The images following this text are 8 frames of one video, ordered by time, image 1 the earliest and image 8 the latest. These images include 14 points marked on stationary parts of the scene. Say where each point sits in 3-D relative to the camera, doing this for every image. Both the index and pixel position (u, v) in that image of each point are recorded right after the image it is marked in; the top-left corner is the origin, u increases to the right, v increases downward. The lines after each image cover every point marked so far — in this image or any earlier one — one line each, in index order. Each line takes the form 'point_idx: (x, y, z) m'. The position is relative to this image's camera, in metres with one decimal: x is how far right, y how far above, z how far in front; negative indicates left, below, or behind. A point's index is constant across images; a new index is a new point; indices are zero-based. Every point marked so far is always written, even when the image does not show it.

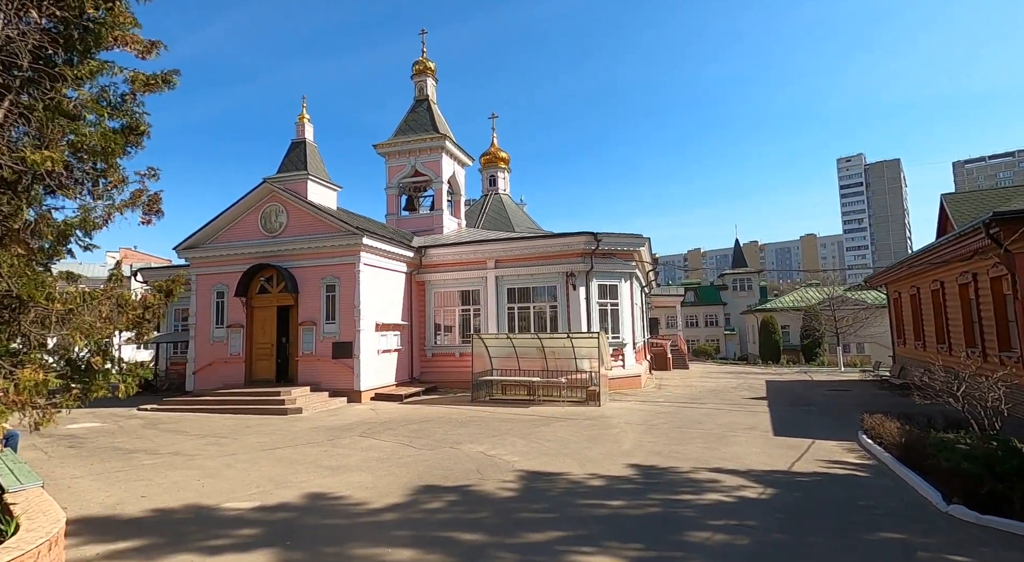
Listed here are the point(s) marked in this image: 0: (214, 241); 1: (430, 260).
0: (-7.6, +1.0, +15.2) m
1: (-2.3, +0.6, +16.5) m
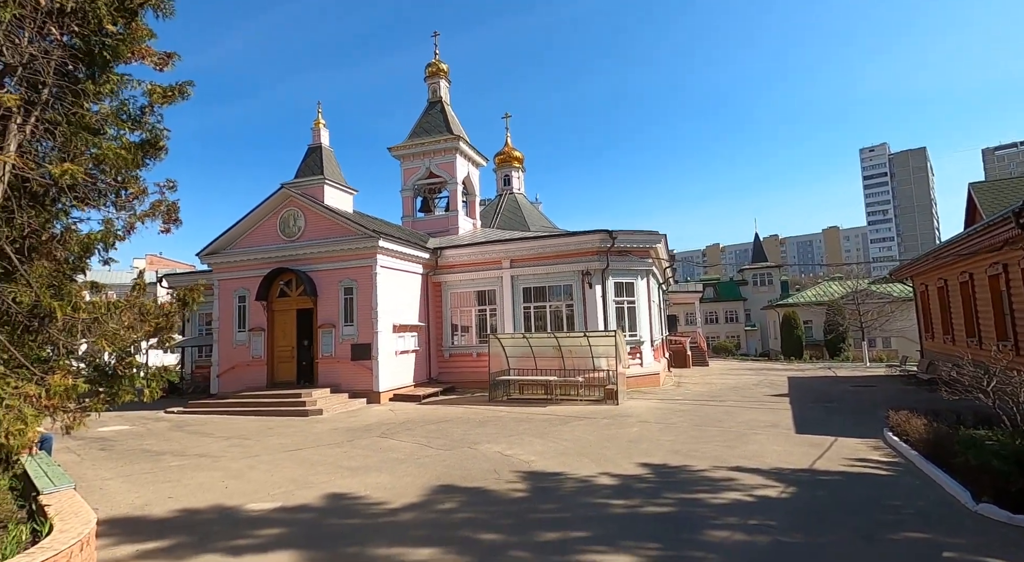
0: (-7.2, +0.9, +15.5) m
1: (-1.8, +0.6, +16.6) m
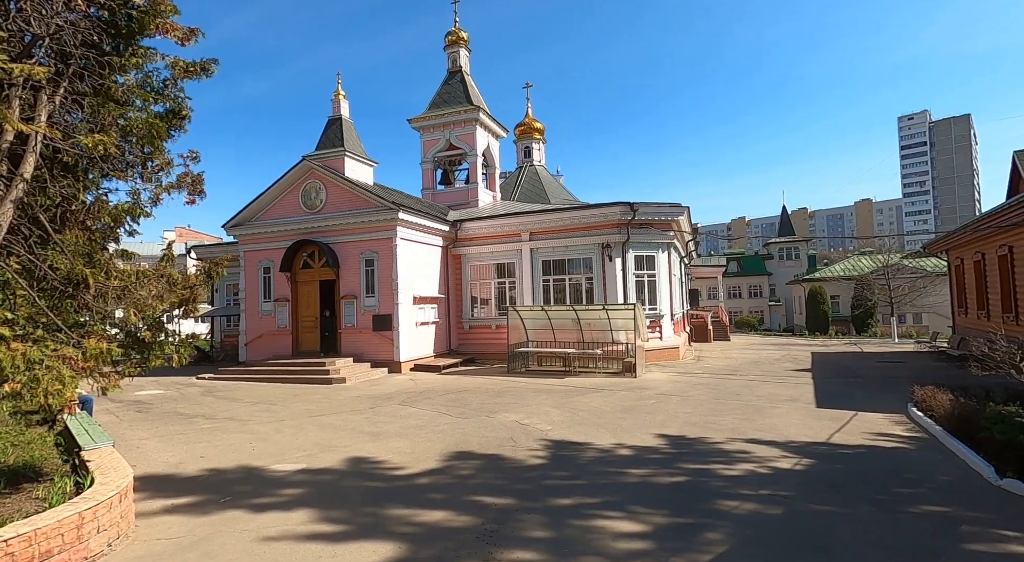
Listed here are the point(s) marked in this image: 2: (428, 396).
0: (-6.7, +1.7, +15.7) m
1: (-1.3, +1.3, +16.7) m
2: (-1.5, -2.1, +10.6) m
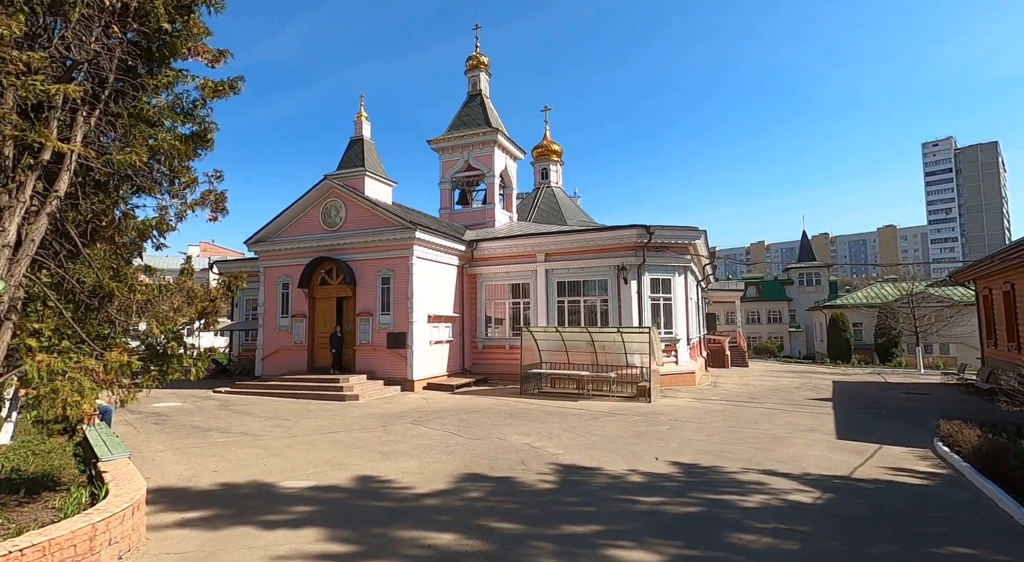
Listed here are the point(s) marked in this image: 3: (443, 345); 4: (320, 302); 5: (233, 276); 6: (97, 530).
0: (-6.3, +1.2, +16.0) m
1: (-0.8, +0.8, +16.7) m
2: (-1.3, -2.4, +10.6) m
3: (-1.8, -1.7, +15.4) m
4: (-5.0, -0.5, +15.3) m
5: (-2.9, 0.0, +6.1) m
6: (-3.0, -1.8, +4.2) m
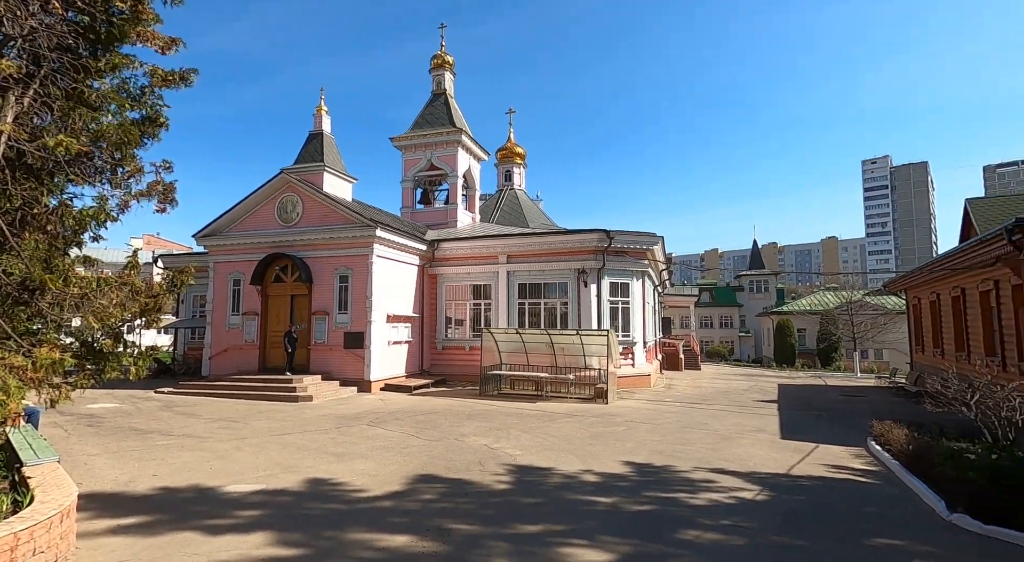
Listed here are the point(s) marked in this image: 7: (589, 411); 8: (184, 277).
0: (-7.3, +1.3, +15.5) m
1: (-1.9, +0.8, +16.6) m
2: (-2.0, -2.4, +10.4) m
3: (-2.8, -1.6, +15.2) m
4: (-6.0, -0.5, +14.9) m
5: (-3.3, +0.1, +5.8) m
6: (-3.2, -1.7, +4.0) m
7: (+1.5, -2.6, +11.8) m
8: (-3.1, 0.0, +5.8) m
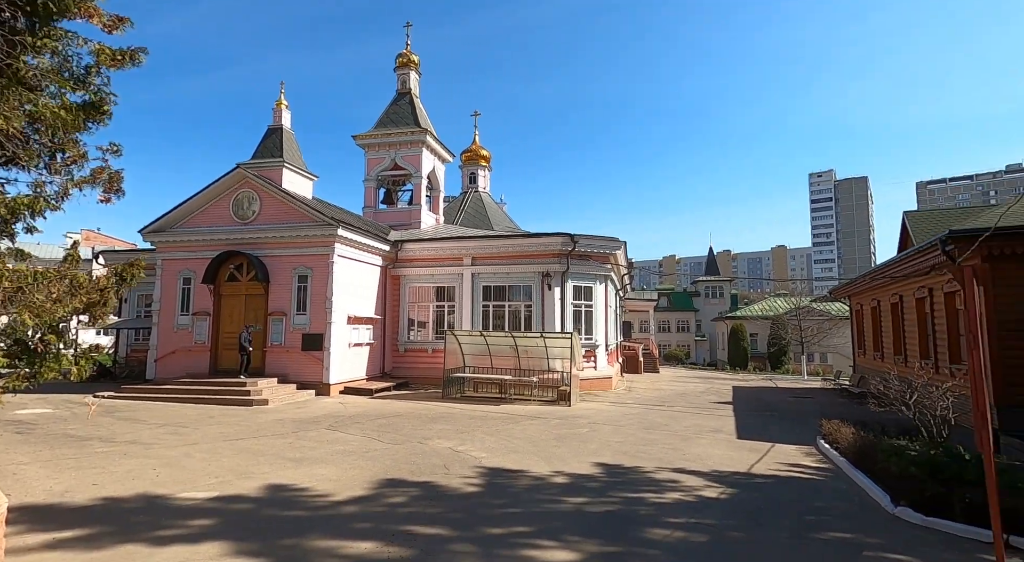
0: (-8.2, +1.4, +14.8) m
1: (-2.9, +0.7, +16.3) m
2: (-2.6, -2.4, +10.1) m
3: (-3.8, -1.7, +14.9) m
4: (-6.9, -0.4, +14.4) m
5: (-3.5, +0.1, +5.5) m
6: (-3.4, -1.7, +3.6) m
7: (+0.8, -2.6, +11.8) m
8: (-3.4, +0.1, +5.4) m
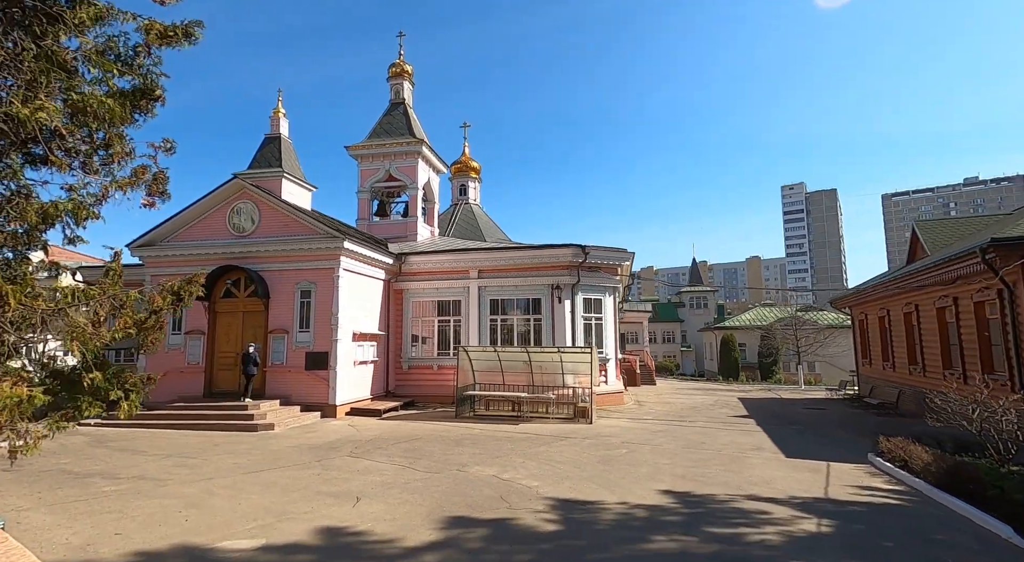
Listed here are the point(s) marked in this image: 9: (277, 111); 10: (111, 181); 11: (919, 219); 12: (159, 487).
0: (-7.9, +1.0, +14.0) m
1: (-2.7, +0.4, +15.7) m
2: (-2.1, -2.6, +9.4) m
3: (-3.5, -2.0, +14.1) m
4: (-6.6, -0.8, +13.5) m
5: (-2.8, 0.0, +4.8) m
6: (-2.6, -1.8, +2.9) m
7: (+1.2, -2.9, +11.2) m
8: (-2.7, -0.1, +4.8) m
9: (-6.2, +4.5, +15.7) m
10: (-3.4, +0.8, +4.9) m
11: (+10.7, +1.6, +15.6) m
12: (-4.1, -2.4, +6.9) m
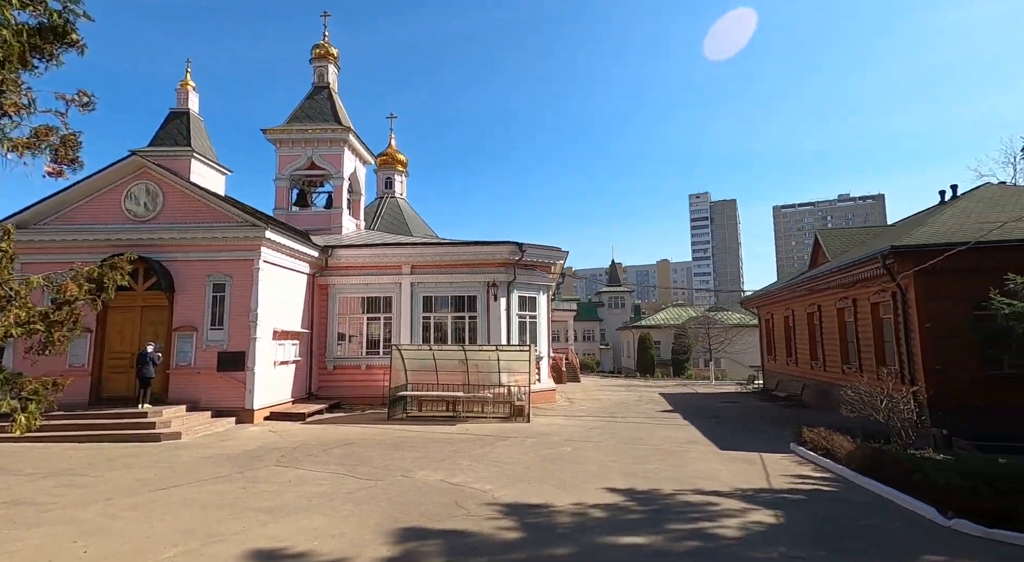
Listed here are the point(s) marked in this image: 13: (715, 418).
0: (-9.3, +1.1, +12.4) m
1: (-4.4, +0.5, +14.8) m
2: (-3.0, -2.5, +8.7) m
3: (-5.0, -1.9, +13.1) m
4: (-7.9, -0.7, +12.1) m
5: (-3.0, +0.1, +4.0) m
6: (-2.6, -1.6, +2.2) m
7: (+0.1, -2.8, +10.9) m
8: (-2.9, +0.1, +4.0) m
9: (-7.9, +4.6, +14.3) m
10: (-3.6, +0.9, +4.0) m
11: (+8.9, +1.7, +16.6) m
12: (-4.6, -2.3, +5.9) m
13: (+4.8, -3.2, +14.0) m
